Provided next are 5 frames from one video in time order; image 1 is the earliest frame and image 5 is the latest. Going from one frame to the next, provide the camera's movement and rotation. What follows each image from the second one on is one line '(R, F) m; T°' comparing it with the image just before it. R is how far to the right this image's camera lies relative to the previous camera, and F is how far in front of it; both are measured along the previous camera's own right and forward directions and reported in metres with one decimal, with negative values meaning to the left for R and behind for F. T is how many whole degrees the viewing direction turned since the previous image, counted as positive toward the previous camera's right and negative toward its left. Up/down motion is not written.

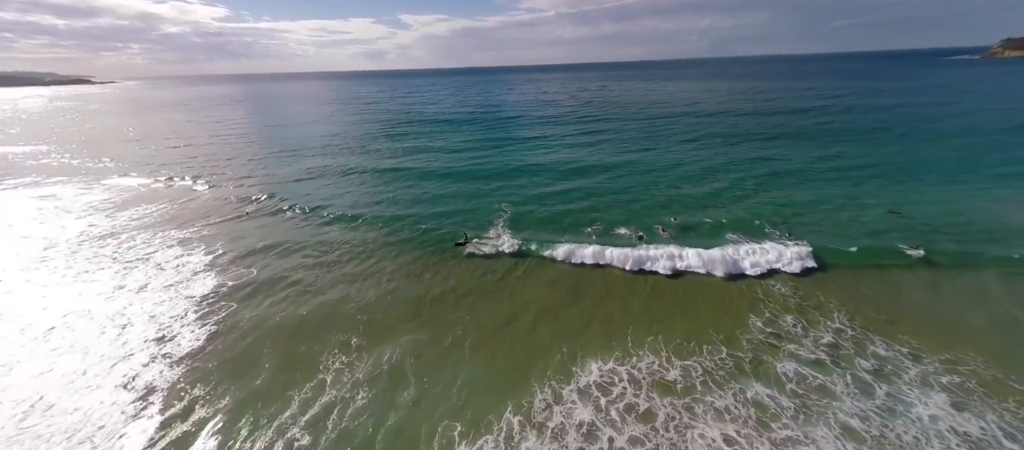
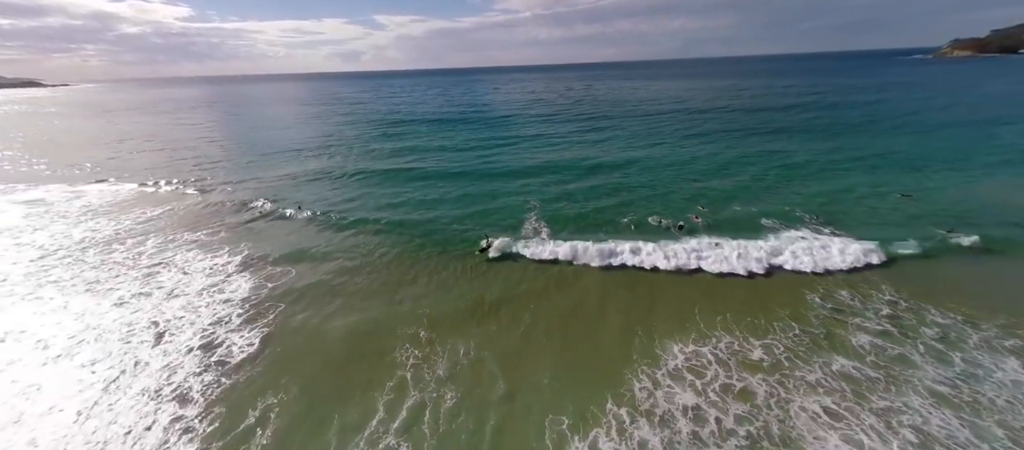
(-2.5, +0.3) m; +3°
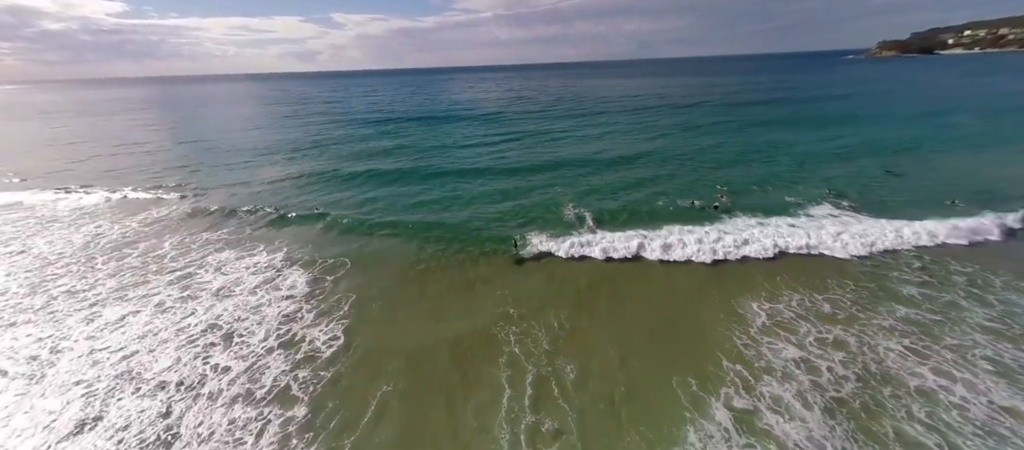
(-3.2, +0.1) m; +5°
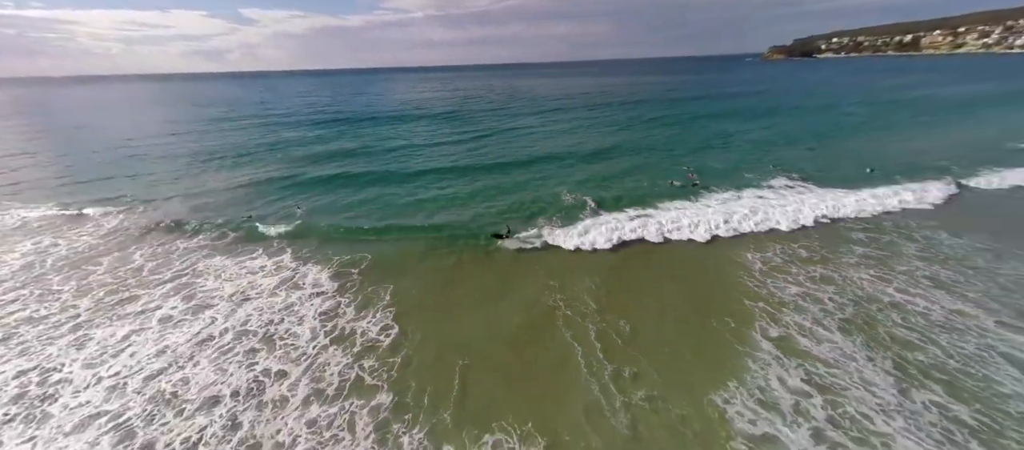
(-2.6, -0.2) m; +9°
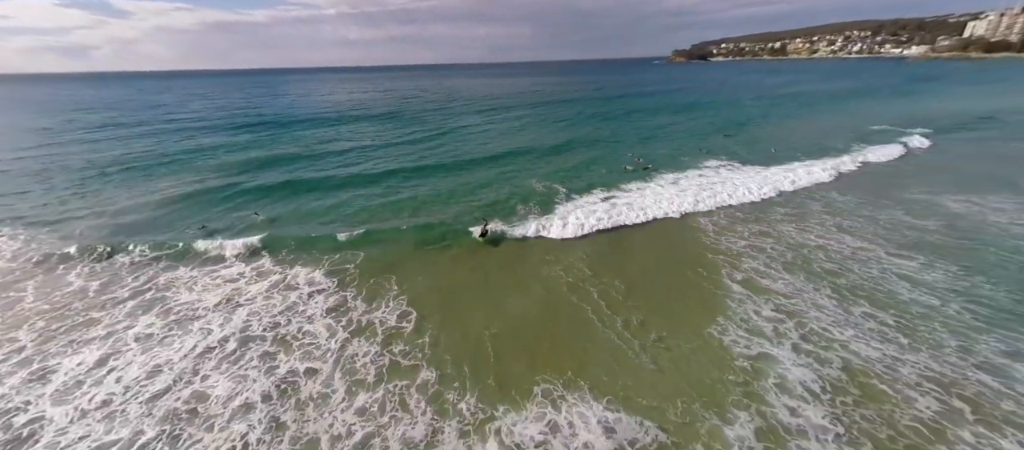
(-1.8, -0.4) m; +10°
